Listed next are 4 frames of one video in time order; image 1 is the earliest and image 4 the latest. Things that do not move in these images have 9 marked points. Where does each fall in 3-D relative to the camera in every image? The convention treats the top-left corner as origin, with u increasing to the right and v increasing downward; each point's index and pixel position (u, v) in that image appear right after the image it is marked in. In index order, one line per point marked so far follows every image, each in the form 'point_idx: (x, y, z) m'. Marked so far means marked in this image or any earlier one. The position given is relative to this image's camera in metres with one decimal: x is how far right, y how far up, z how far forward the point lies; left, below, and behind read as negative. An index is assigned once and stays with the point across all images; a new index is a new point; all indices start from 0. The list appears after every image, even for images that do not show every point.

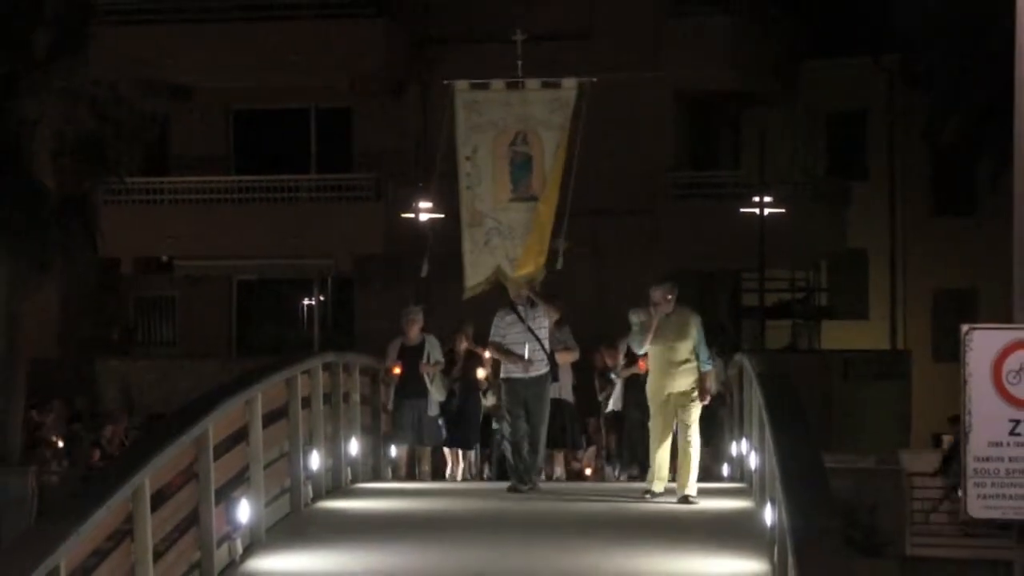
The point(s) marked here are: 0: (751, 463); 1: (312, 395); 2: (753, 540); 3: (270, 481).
0: (+2.4, -1.7, +16.3) m
1: (-1.8, -1.0, +14.8) m
2: (+1.8, -1.9, +12.1) m
3: (-1.9, -1.6, +13.1) m
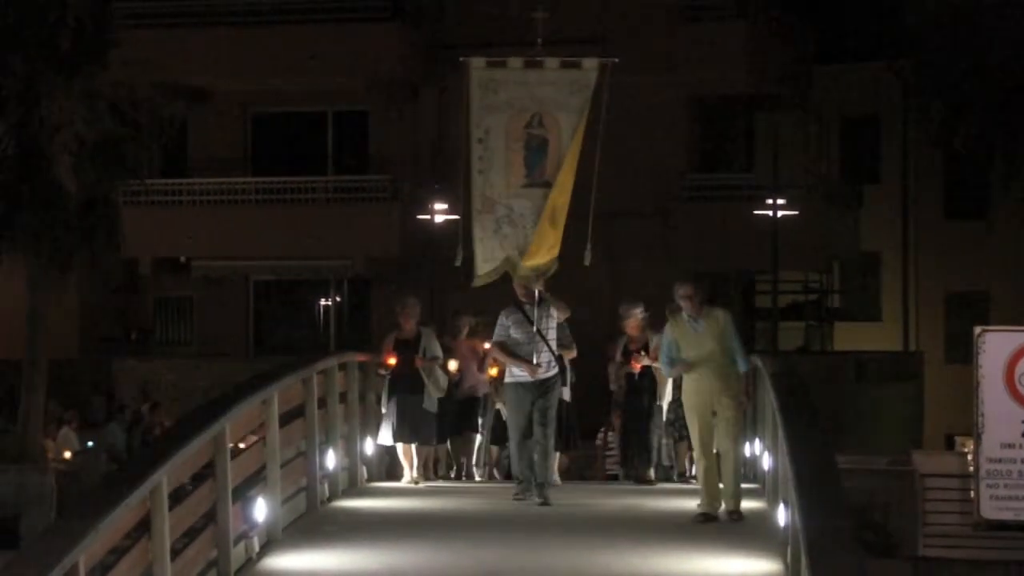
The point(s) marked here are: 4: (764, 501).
0: (+2.5, -1.8, +16.4) m
1: (-1.7, -1.0, +15.0) m
2: (+1.9, -1.9, +12.2) m
3: (-1.9, -1.6, +13.2) m
4: (+2.3, -1.9, +14.8) m
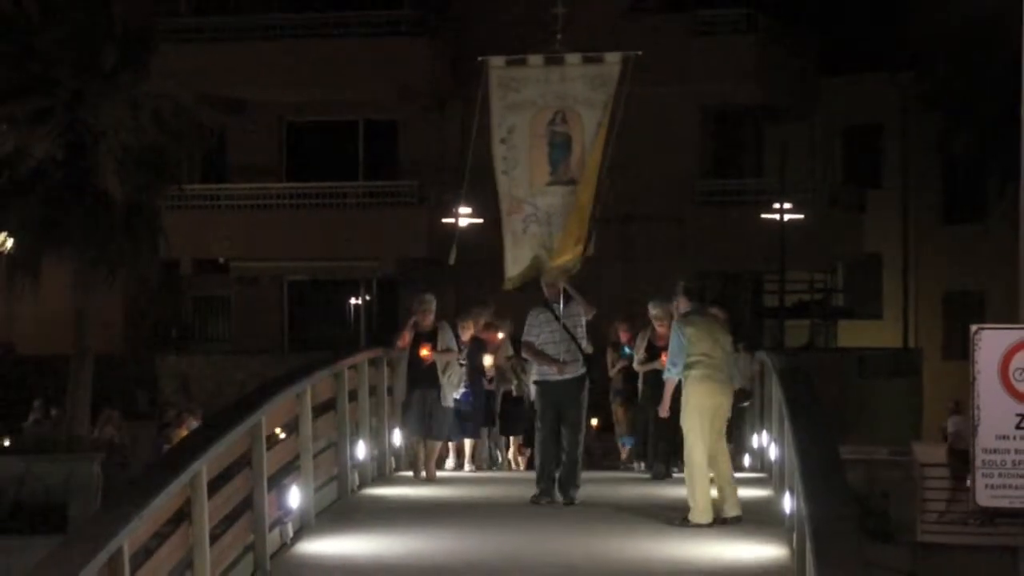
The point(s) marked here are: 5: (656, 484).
0: (+2.7, -1.8, +17.4) m
1: (-1.5, -1.0, +16.0) m
2: (+2.1, -1.9, +13.2) m
3: (-1.7, -1.6, +14.3) m
4: (+2.5, -2.0, +15.8) m
5: (+1.4, -1.9, +15.5) m
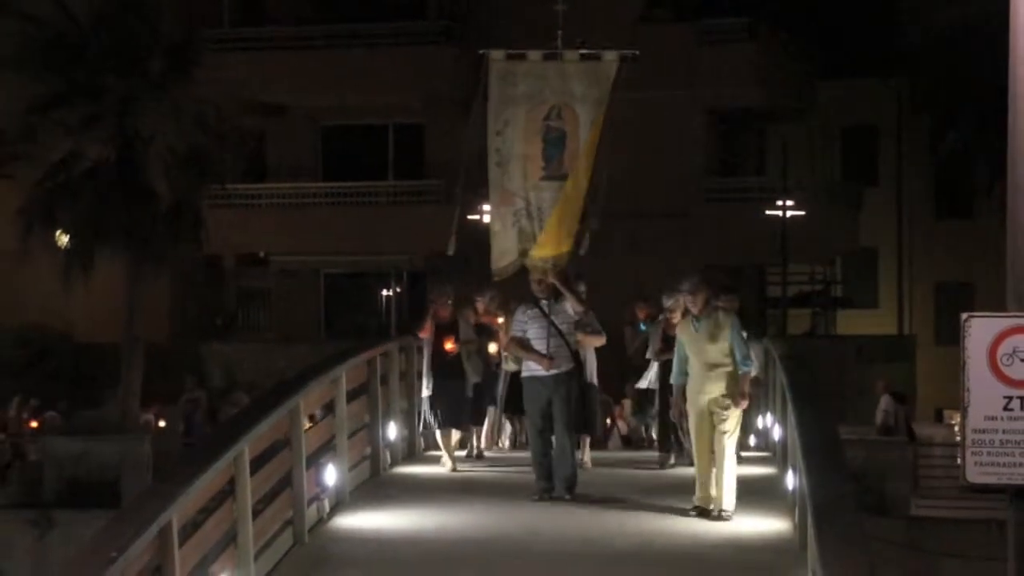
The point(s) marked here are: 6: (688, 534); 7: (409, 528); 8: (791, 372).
0: (+3.0, -1.7, +18.7) m
1: (-1.3, -0.9, +17.4) m
2: (+2.3, -1.8, +14.5) m
3: (-1.5, -1.5, +15.7) m
4: (+2.7, -1.9, +17.1) m
5: (+1.6, -1.8, +16.8) m
6: (+1.4, -1.9, +12.9) m
7: (-0.8, -1.9, +13.4) m
8: (+2.4, -0.7, +14.3) m
